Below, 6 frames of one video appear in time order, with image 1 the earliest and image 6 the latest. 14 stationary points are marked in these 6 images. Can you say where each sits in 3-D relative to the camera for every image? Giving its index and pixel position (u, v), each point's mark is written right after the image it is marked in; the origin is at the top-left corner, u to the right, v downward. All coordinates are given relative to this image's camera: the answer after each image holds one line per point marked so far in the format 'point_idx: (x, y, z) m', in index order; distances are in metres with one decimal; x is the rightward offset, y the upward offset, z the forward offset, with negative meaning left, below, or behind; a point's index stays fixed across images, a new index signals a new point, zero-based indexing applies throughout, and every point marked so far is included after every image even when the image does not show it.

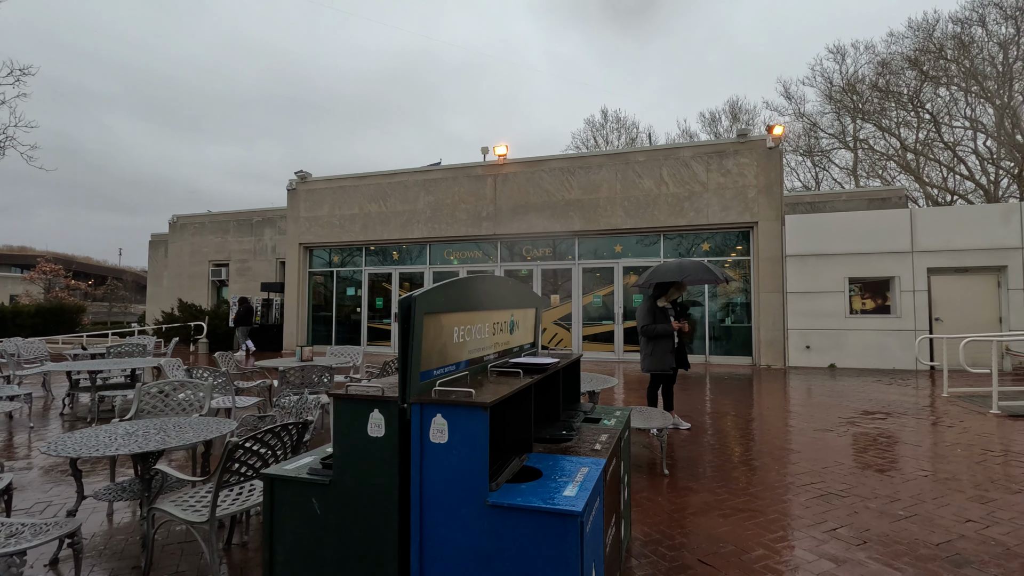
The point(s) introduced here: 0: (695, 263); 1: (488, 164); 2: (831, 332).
0: (+2.0, +0.3, +5.9) m
1: (-0.7, +3.3, +14.3) m
2: (+6.8, -0.9, +11.5) m
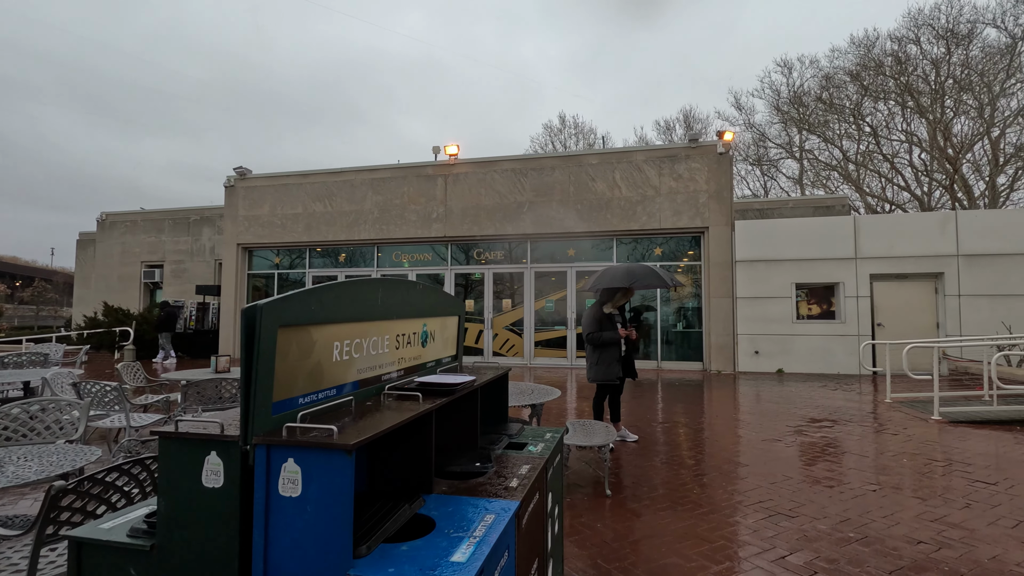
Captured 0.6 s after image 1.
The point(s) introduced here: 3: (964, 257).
0: (+1.4, +0.2, +5.6) m
1: (-1.9, +3.2, +13.8) m
2: (+5.8, -1.1, +11.6) m
3: (+9.0, +0.6, +10.7) m
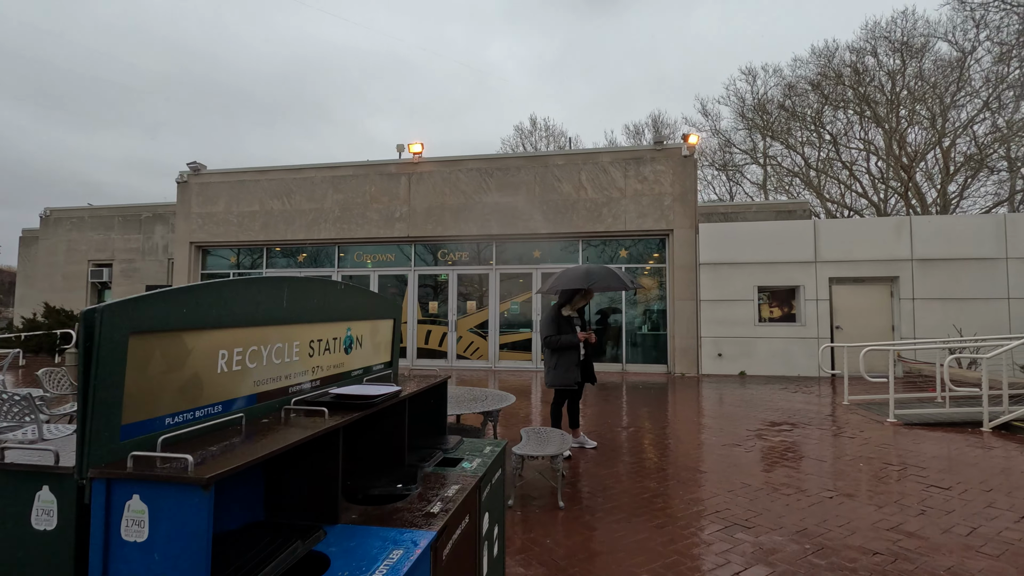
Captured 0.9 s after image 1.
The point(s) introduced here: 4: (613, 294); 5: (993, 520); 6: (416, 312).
0: (+0.9, +0.2, +5.4) m
1: (-2.8, +3.2, +13.5) m
2: (+5.0, -1.1, +11.6) m
3: (+8.3, +0.6, +11.0) m
4: (+2.4, -0.1, +12.5) m
5: (+3.4, -1.6, +3.8) m
6: (-2.4, -0.6, +13.5) m
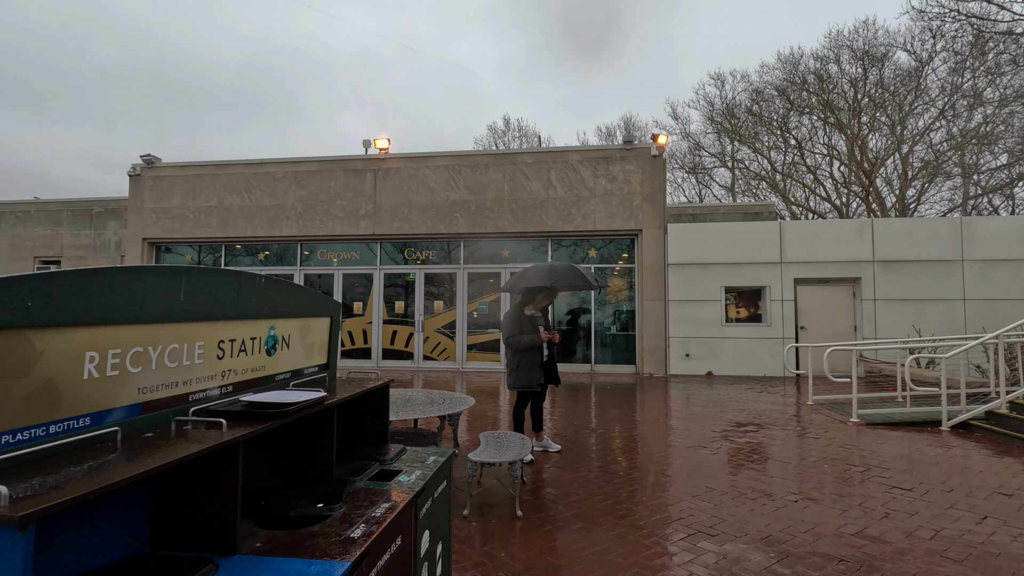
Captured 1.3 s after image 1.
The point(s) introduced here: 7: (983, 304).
0: (+0.5, +0.2, +5.3) m
1: (-3.6, +3.2, +13.1) m
2: (+4.3, -1.1, +11.7) m
3: (+7.7, +0.5, +11.2) m
4: (+1.6, -0.1, +12.4) m
5: (+3.1, -1.6, +3.7) m
6: (-3.2, -0.6, +13.1) m
7: (+9.5, -0.3, +10.8) m
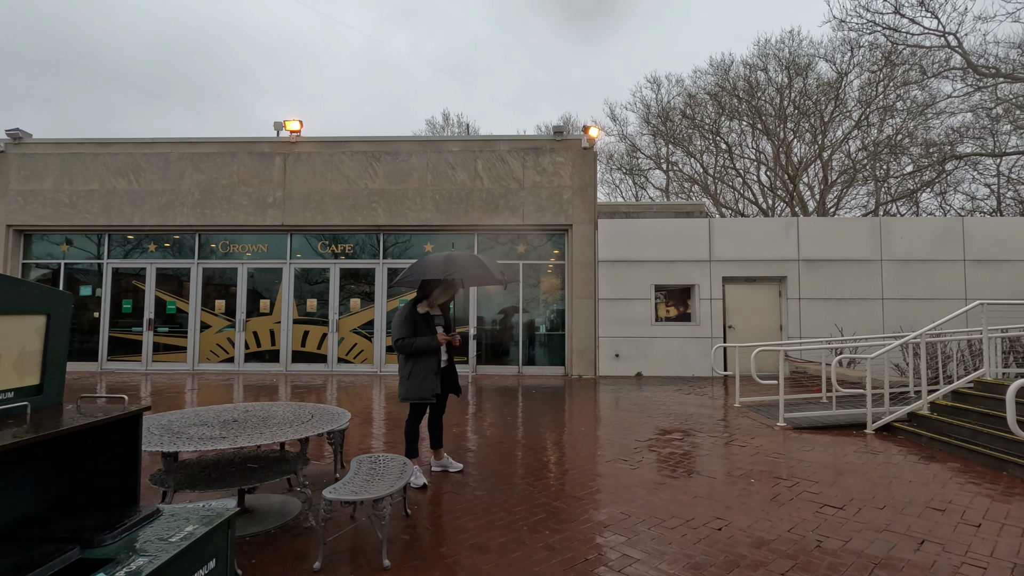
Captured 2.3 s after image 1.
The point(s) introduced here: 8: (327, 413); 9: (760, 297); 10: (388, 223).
0: (-0.3, +0.3, +4.5) m
1: (-5.3, +3.3, +11.9) m
2: (+2.7, -1.1, +11.3) m
3: (+6.1, +0.6, +11.2) m
4: (0.0, -0.1, +11.8) m
5: (+2.3, -1.6, +3.3) m
6: (-4.9, -0.5, +11.9) m
7: (+8.0, -0.3, +11.0) m
8: (-1.4, -1.0, +4.1) m
9: (+5.3, -0.2, +11.4) m
10: (-2.7, +1.4, +11.7) m
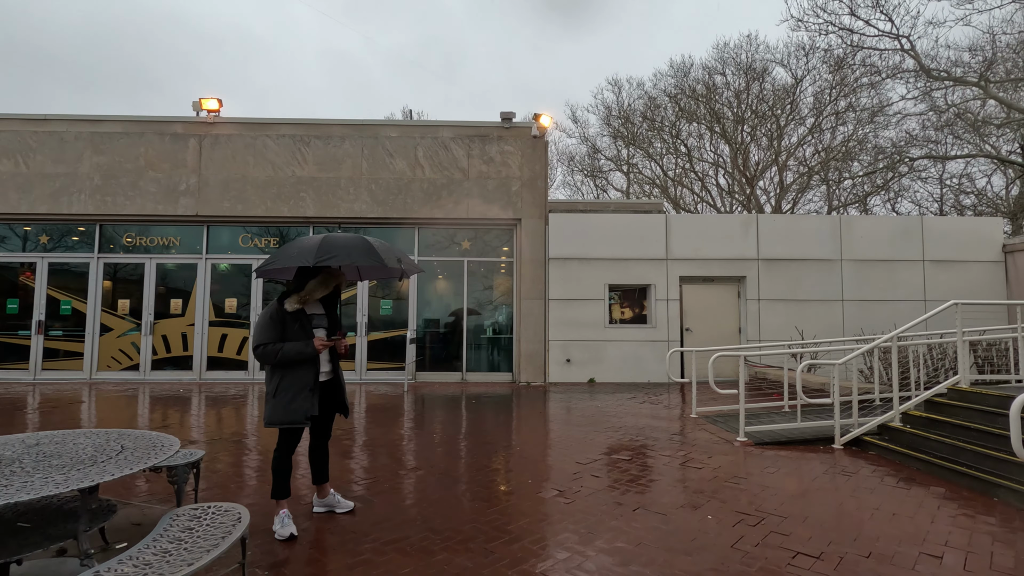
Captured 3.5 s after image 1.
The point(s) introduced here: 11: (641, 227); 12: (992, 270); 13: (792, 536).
0: (-1.0, +0.3, +3.6) m
1: (-6.4, +3.3, +10.6) m
2: (+1.6, -1.1, +10.5) m
3: (+5.0, +0.5, +10.6) m
4: (-1.2, -0.1, +10.8) m
5: (+1.7, -1.5, +2.5) m
6: (-6.1, -0.5, +10.6) m
7: (+6.9, -0.3, +10.6) m
8: (-2.0, -0.9, +3.0) m
9: (+4.2, -0.2, +10.8) m
10: (-3.8, +1.4, +10.6) m
11: (+2.6, +1.2, +10.6) m
12: (+9.6, +0.4, +10.7) m
13: (+1.8, -1.6, +3.4) m
